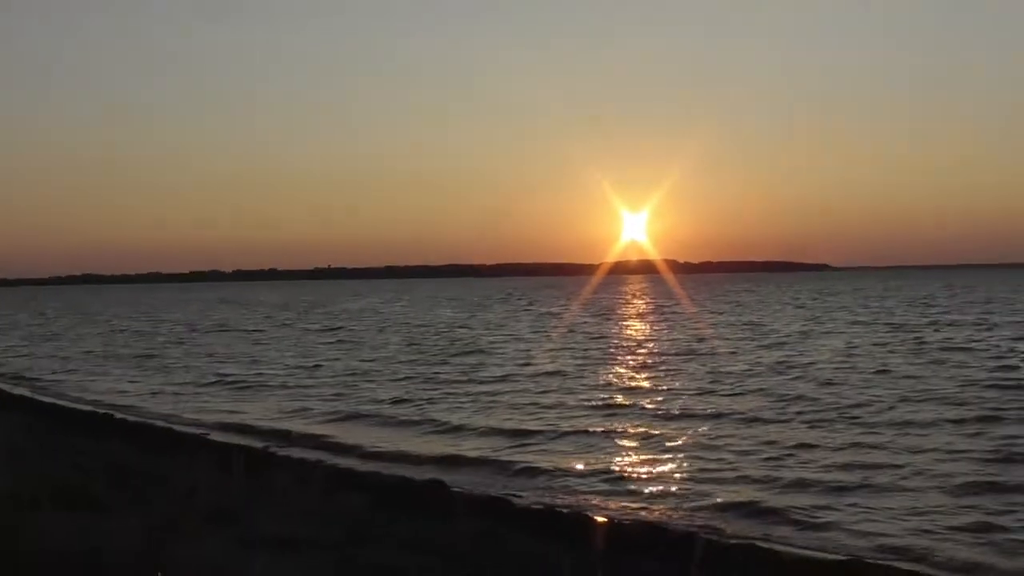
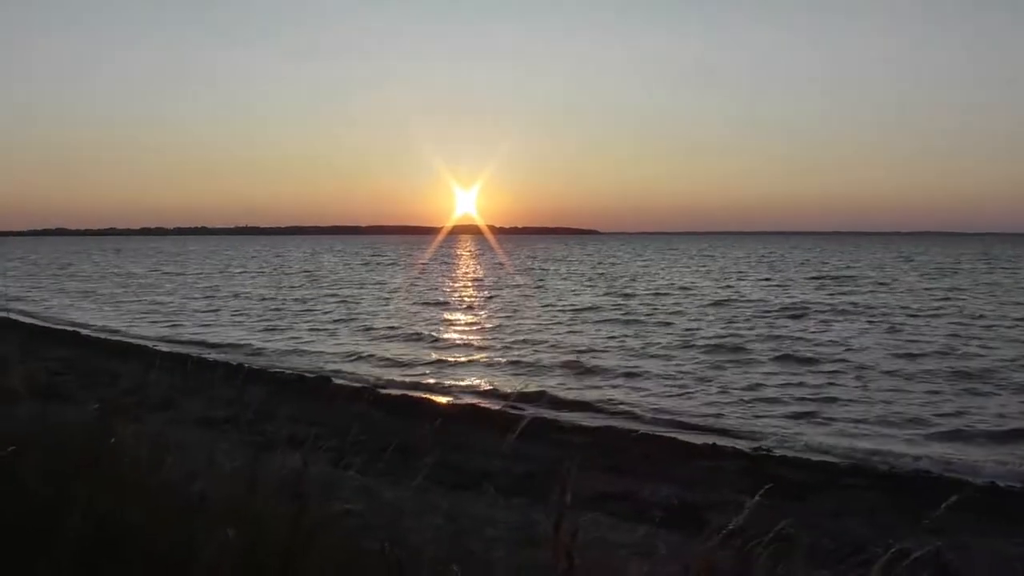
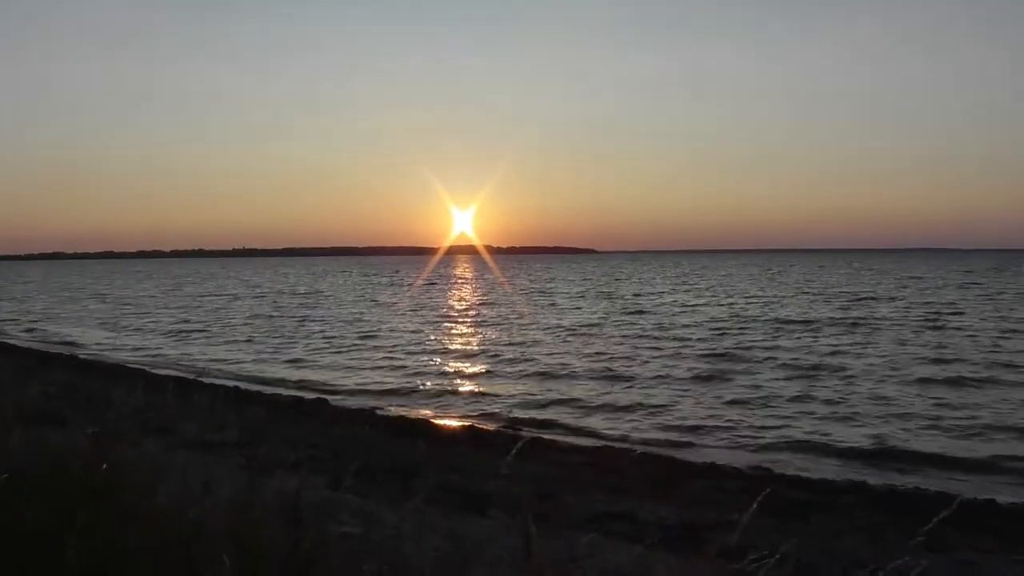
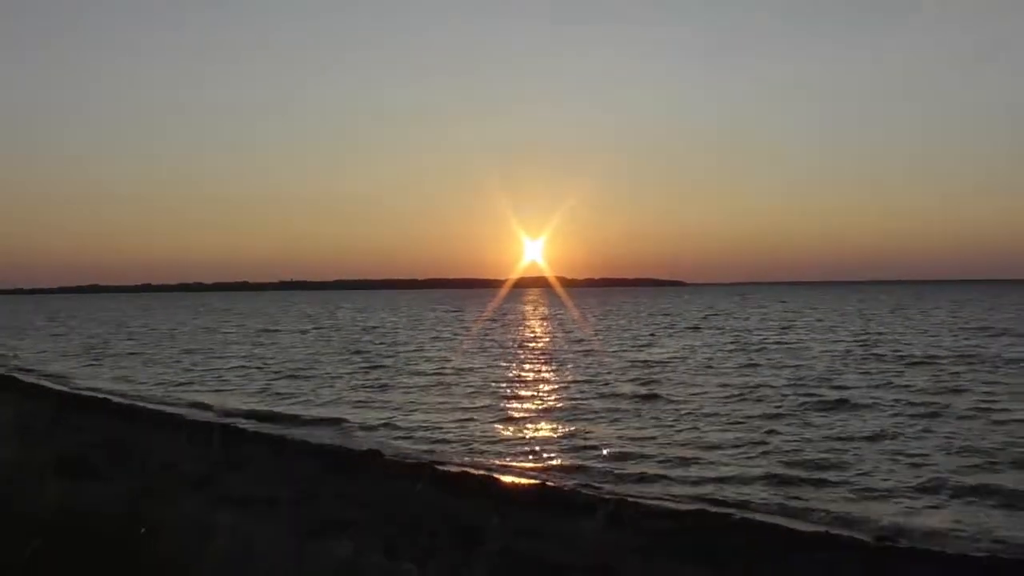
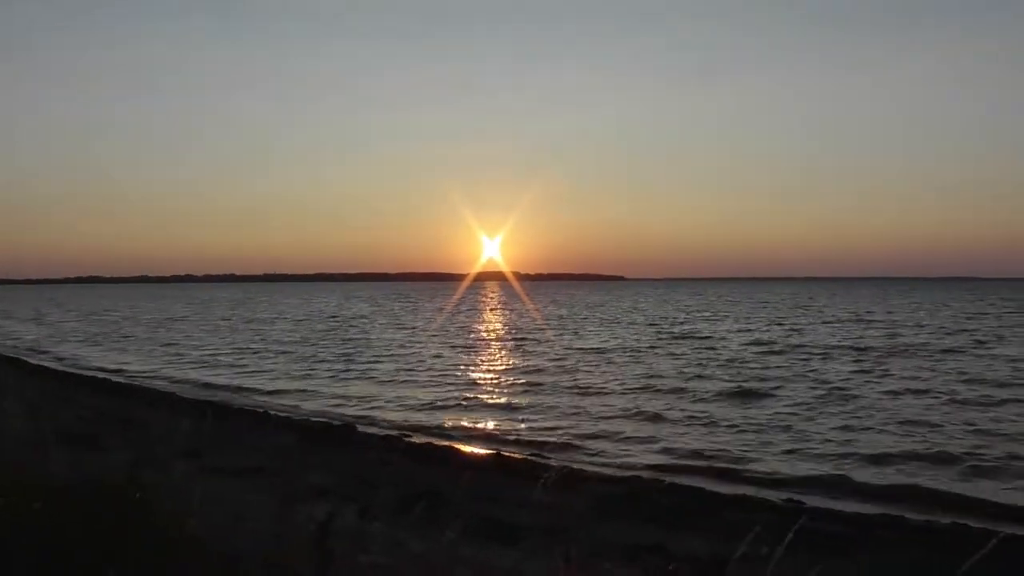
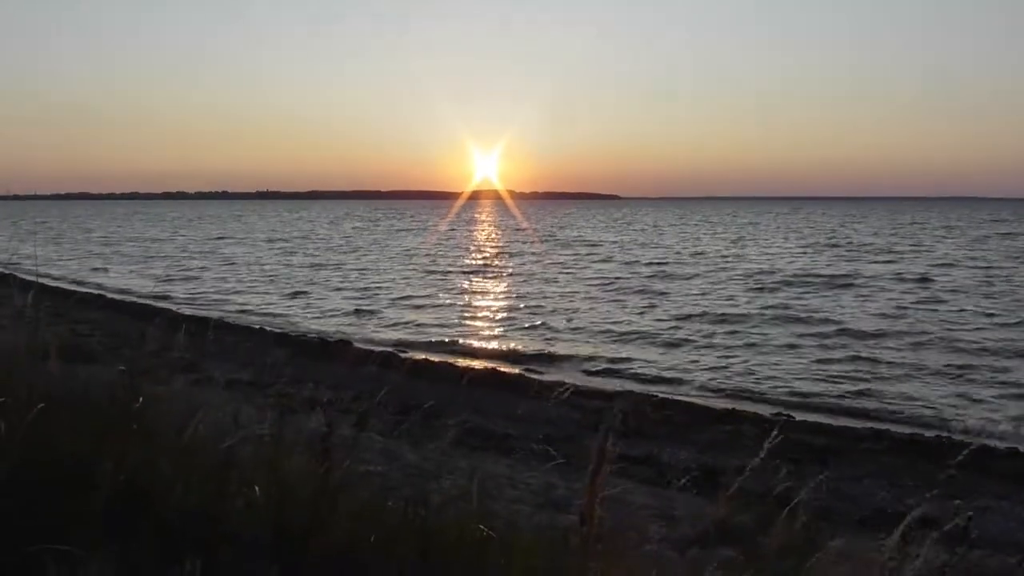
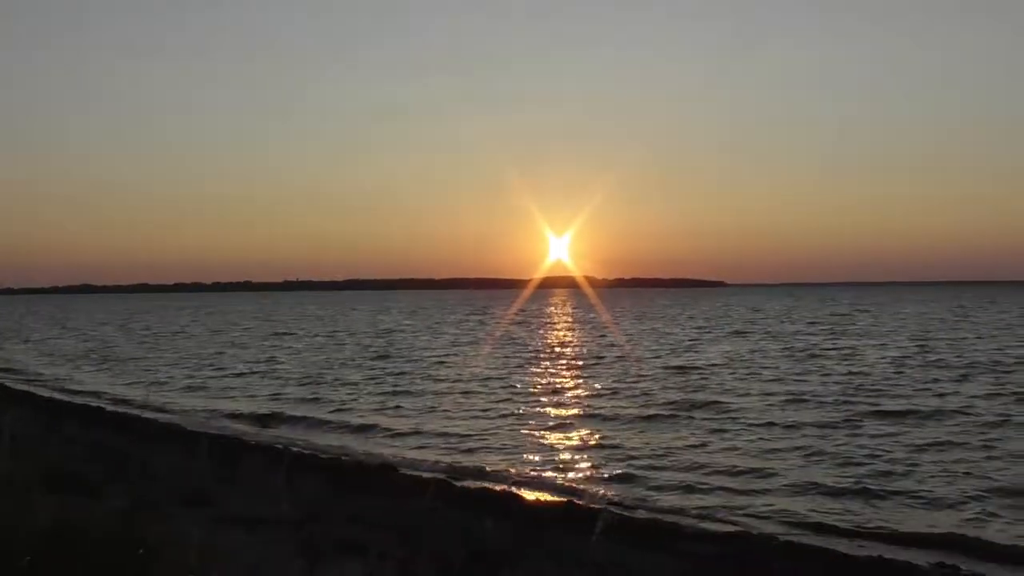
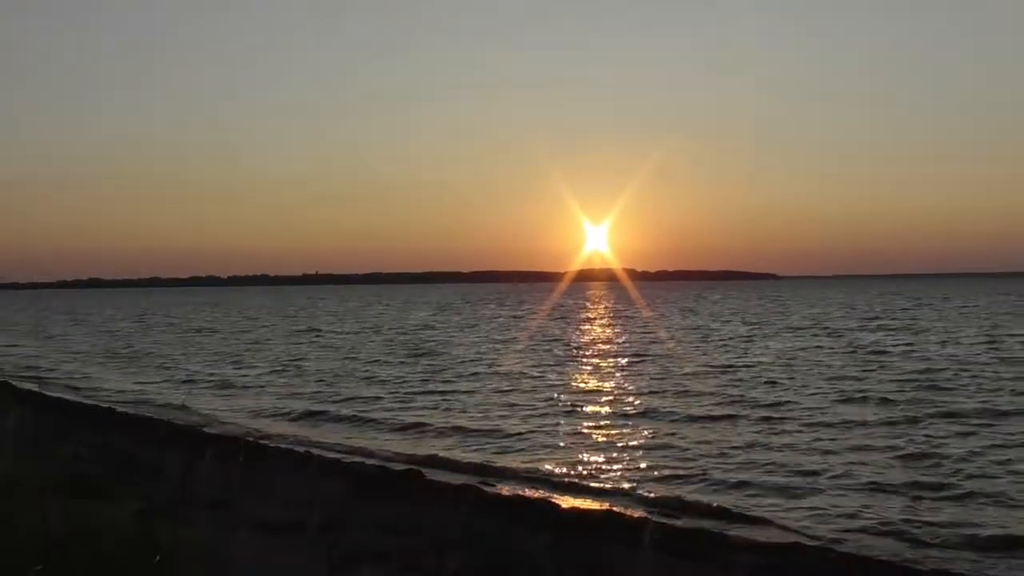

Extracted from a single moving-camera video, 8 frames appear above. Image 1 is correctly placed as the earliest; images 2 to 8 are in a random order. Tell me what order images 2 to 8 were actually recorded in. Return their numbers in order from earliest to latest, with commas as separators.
8, 7, 4, 5, 3, 2, 6
